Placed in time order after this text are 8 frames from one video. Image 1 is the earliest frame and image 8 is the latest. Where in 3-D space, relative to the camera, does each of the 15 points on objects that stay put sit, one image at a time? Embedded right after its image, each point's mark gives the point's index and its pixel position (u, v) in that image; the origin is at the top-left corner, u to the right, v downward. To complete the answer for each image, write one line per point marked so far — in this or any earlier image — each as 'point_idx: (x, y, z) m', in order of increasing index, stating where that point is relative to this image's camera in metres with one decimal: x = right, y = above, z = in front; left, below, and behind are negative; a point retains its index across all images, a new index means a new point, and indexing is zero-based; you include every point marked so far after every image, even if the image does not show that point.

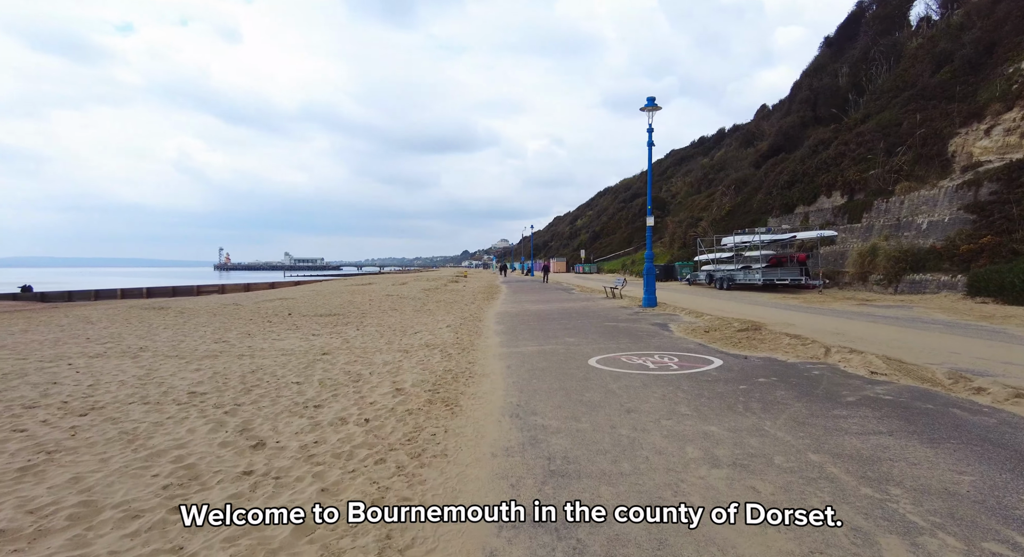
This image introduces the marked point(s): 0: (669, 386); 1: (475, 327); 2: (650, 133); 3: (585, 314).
0: (+2.0, -1.4, +6.7) m
1: (-0.9, -1.2, +13.2) m
2: (+4.5, +4.7, +17.6) m
3: (+2.3, -1.1, +16.9) m
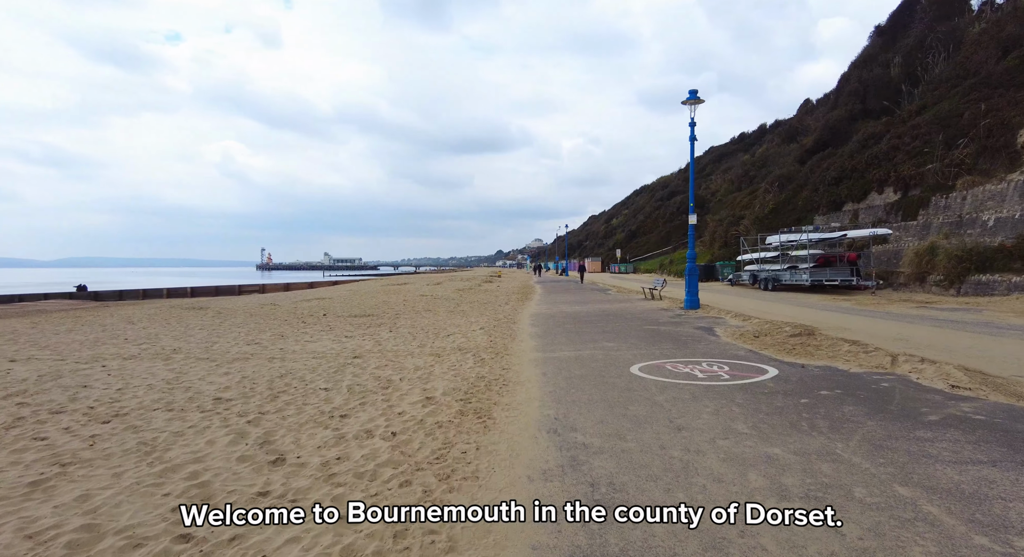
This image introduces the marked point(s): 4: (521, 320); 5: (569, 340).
0: (+2.4, -1.4, +6.2) m
1: (0.0, -1.3, +12.8) m
2: (+5.7, +4.7, +16.9) m
3: (+3.4, -1.2, +16.3) m
4: (+0.3, -1.2, +15.7) m
5: (+1.2, -1.3, +11.3) m
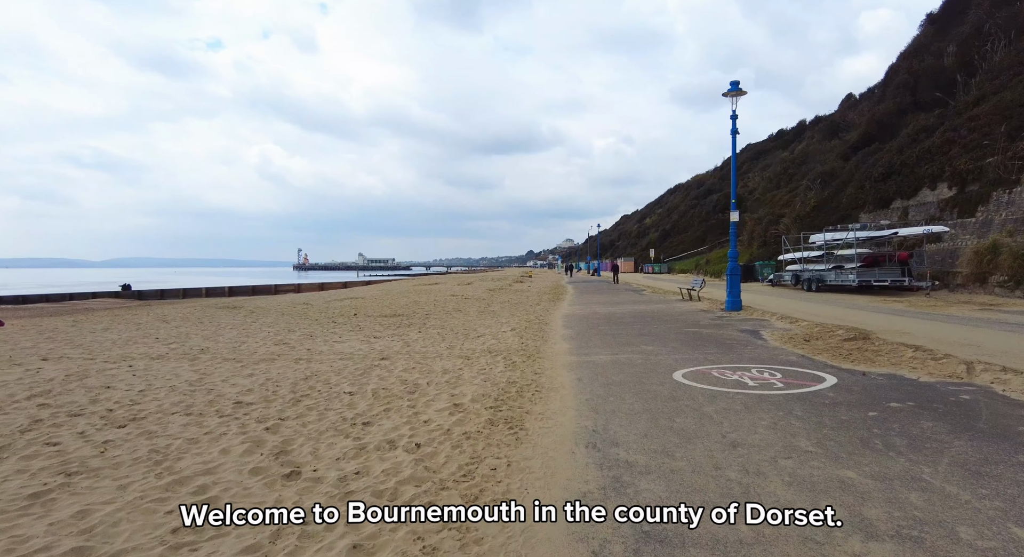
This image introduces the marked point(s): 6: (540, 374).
0: (+2.8, -1.4, +5.6) m
1: (+0.7, -1.3, +12.3) m
2: (+6.6, +4.7, +16.1) m
3: (+4.3, -1.2, +15.6) m
4: (+1.2, -1.2, +15.2) m
5: (+1.9, -1.3, +10.8) m
6: (+0.4, -1.4, +7.6) m
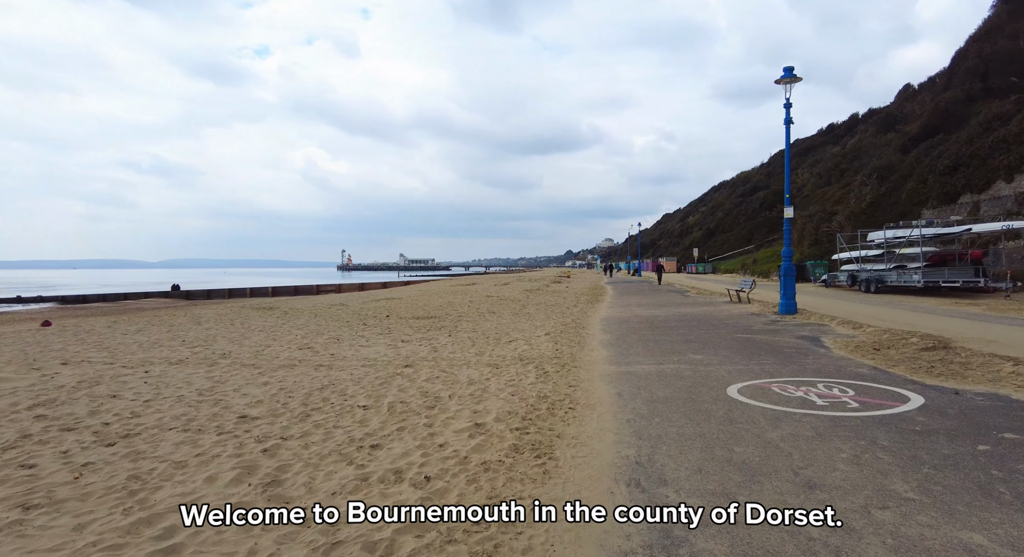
0: (+3.0, -1.4, +4.6) m
1: (+1.5, -1.3, +11.5) m
2: (+7.6, +4.7, +14.8) m
3: (+5.3, -1.2, +14.6) m
4: (+2.2, -1.2, +14.4) m
5: (+2.5, -1.3, +9.9) m
6: (+0.8, -1.4, +6.8) m
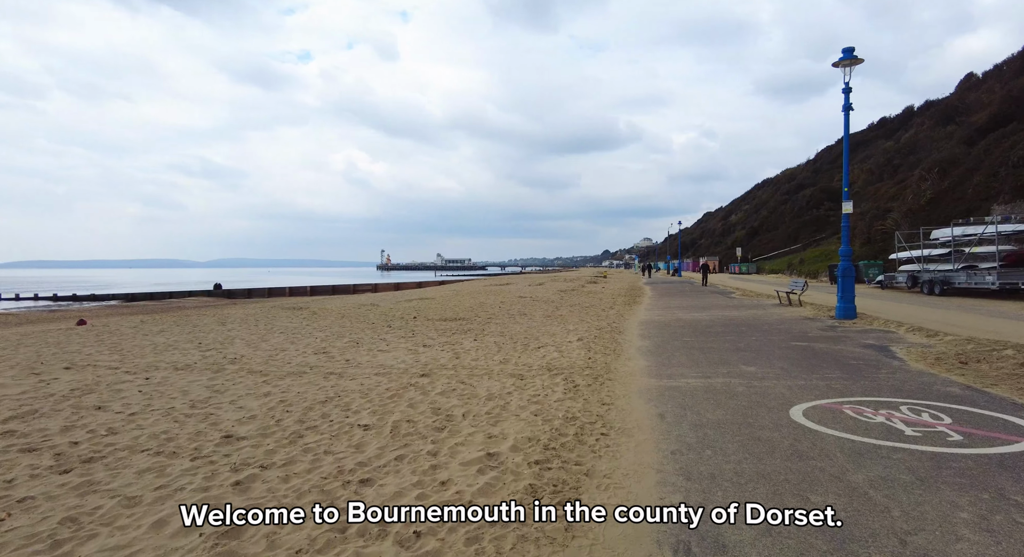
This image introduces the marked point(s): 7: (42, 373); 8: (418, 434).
0: (+3.1, -1.4, +3.6) m
1: (+2.1, -1.3, +10.6) m
2: (+8.4, +4.7, +13.5) m
3: (+6.1, -1.2, +13.4) m
4: (+2.9, -1.3, +13.4) m
5: (+3.0, -1.4, +8.9) m
6: (+1.1, -1.4, +5.9) m
7: (-6.5, -1.3, +7.4) m
8: (-0.9, -1.4, +5.0) m
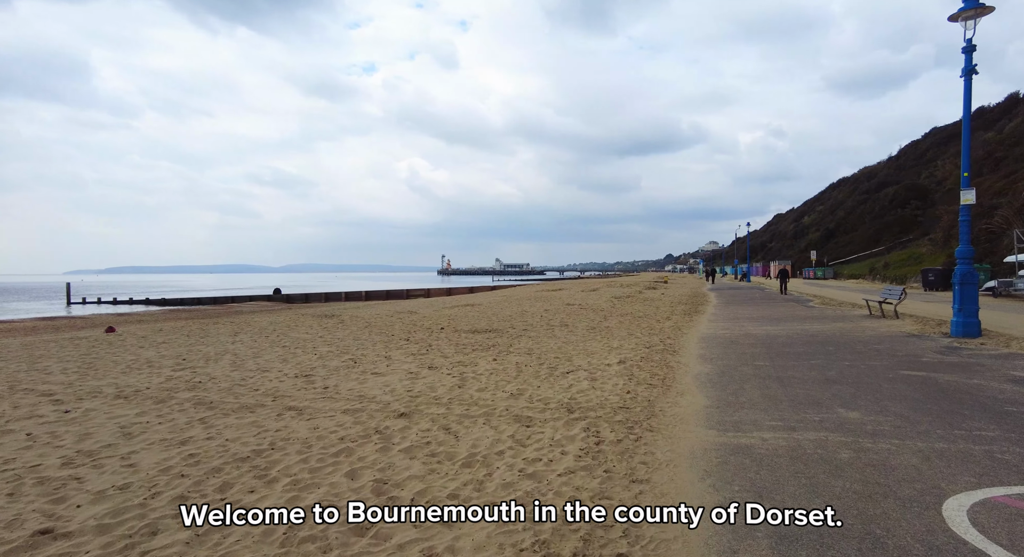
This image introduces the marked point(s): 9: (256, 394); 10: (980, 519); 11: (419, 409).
0: (+2.7, -1.5, +1.4) m
1: (+2.4, -1.4, +8.4) m
2: (+9.1, +4.5, +10.6) m
3: (+6.7, -1.4, +10.7) m
4: (+3.6, -1.4, +11.1) m
5: (+3.2, -1.5, +6.6) m
6: (+0.9, -1.5, +3.9) m
7: (-6.4, -1.4, +6.2) m
8: (-1.1, -1.5, +3.2) m
9: (-3.3, -1.5, +7.2) m
10: (+3.0, -1.5, +3.5) m
11: (-1.1, -1.5, +6.3) m
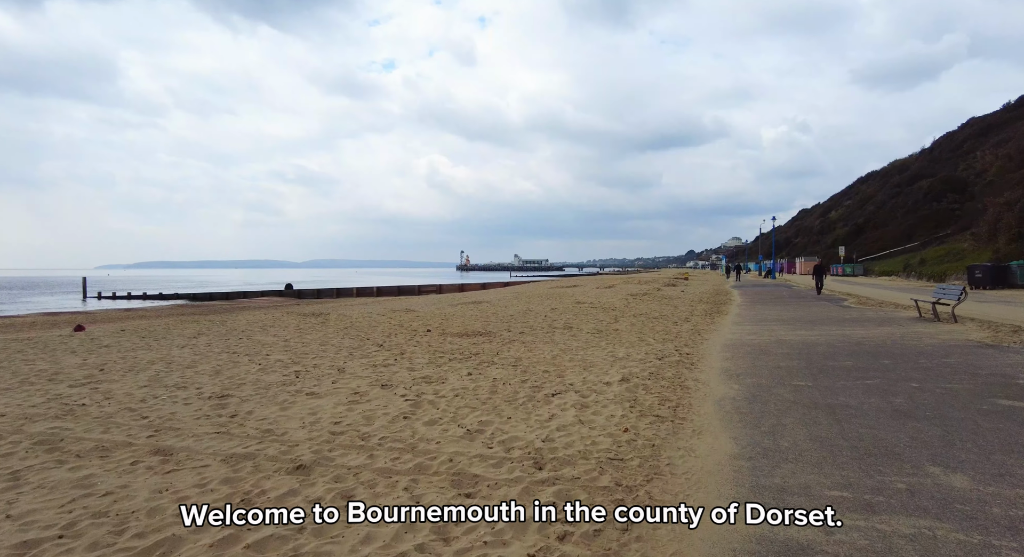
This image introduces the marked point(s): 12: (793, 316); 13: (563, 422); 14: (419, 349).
0: (+2.1, -1.5, -0.5) m
1: (+2.1, -1.4, +6.5) m
2: (+8.8, +4.5, +8.5) m
3: (+6.4, -1.3, +8.7) m
4: (+3.4, -1.4, +9.2) m
5: (+2.8, -1.4, +4.7) m
6: (+0.4, -1.5, +2.1) m
7: (-6.9, -1.4, +4.7) m
8: (-1.6, -1.5, +1.5) m
9: (-3.7, -1.4, +5.6) m
10: (+2.4, -1.5, +1.6) m
11: (-1.5, -1.5, +4.5) m
12: (+8.4, -1.1, +16.2) m
13: (+0.5, -1.4, +5.4) m
14: (-1.8, -1.4, +10.3) m
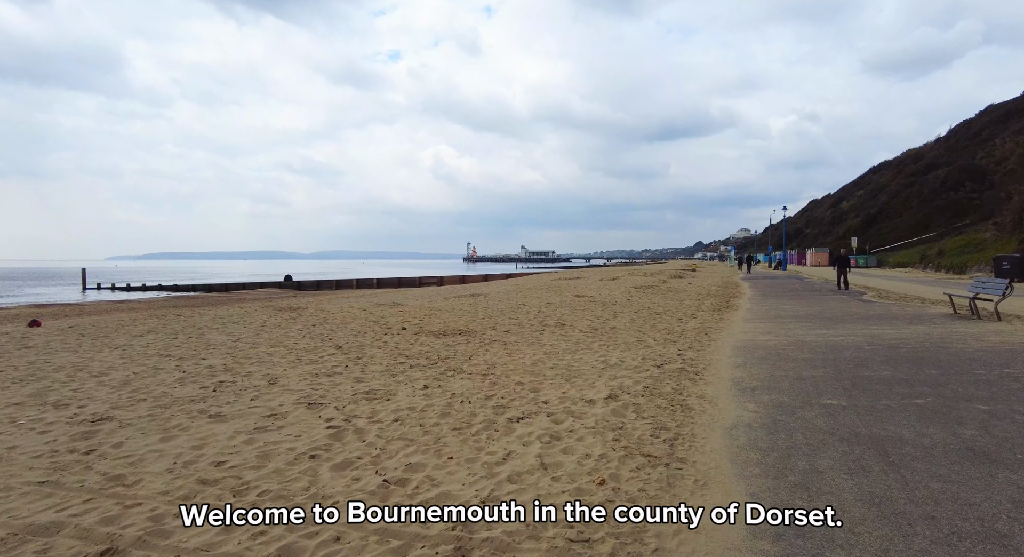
0: (+1.6, -1.6, -1.9) m
1: (+1.6, -1.3, +5.1) m
2: (+8.4, +4.6, +6.9) m
3: (+6.0, -1.2, +7.2) m
4: (+2.9, -1.3, +7.7) m
5: (+2.3, -1.4, +3.3) m
6: (-0.1, -1.5, +0.7) m
7: (-7.3, -1.3, +3.4) m
8: (-2.1, -1.5, +0.1) m
9: (-4.2, -1.4, +4.2) m
10: (+1.9, -1.5, +0.2) m
11: (-2.0, -1.4, +3.2) m
12: (+8.1, -0.9, +14.7) m
13: (+0.1, -1.4, +4.0) m
14: (-2.2, -1.2, +8.9) m
